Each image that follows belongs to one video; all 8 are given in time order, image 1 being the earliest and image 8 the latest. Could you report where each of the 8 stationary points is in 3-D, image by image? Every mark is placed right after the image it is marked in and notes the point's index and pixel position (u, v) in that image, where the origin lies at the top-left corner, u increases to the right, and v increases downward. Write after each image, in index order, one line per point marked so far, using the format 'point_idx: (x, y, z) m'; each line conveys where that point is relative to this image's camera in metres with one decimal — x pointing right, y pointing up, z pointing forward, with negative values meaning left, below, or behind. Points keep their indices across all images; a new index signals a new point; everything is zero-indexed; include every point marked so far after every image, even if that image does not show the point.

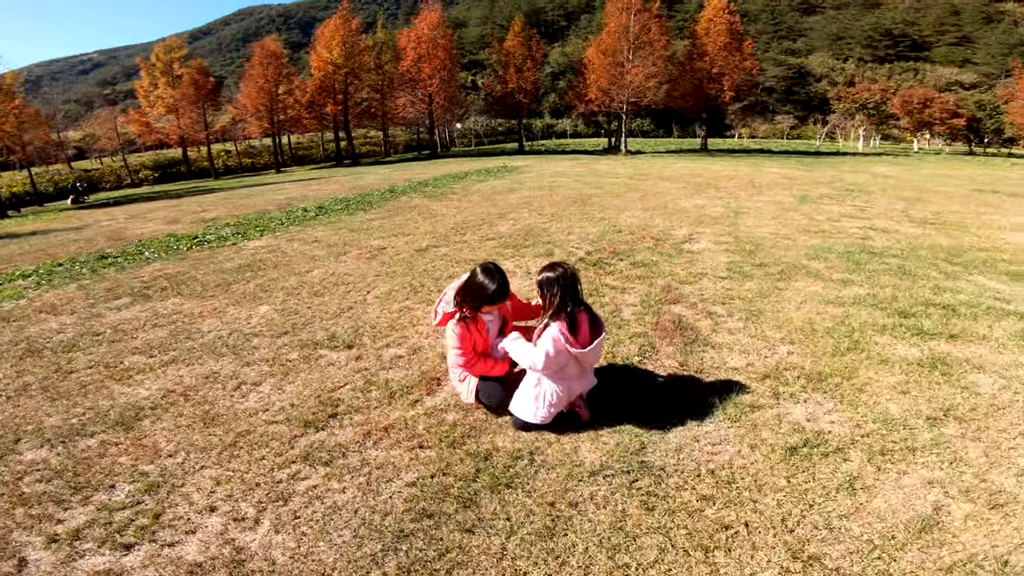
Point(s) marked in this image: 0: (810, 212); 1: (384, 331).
0: (+5.7, +1.4, +9.4) m
1: (-1.3, -0.4, +4.9) m
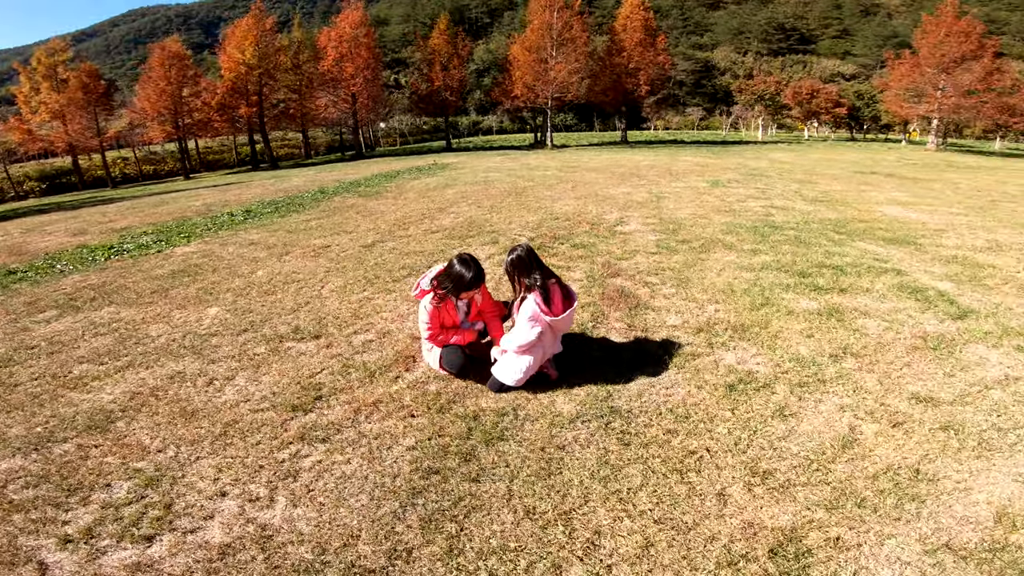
0: (+4.5, +1.9, +10.4) m
1: (-1.6, -0.3, +5.0) m
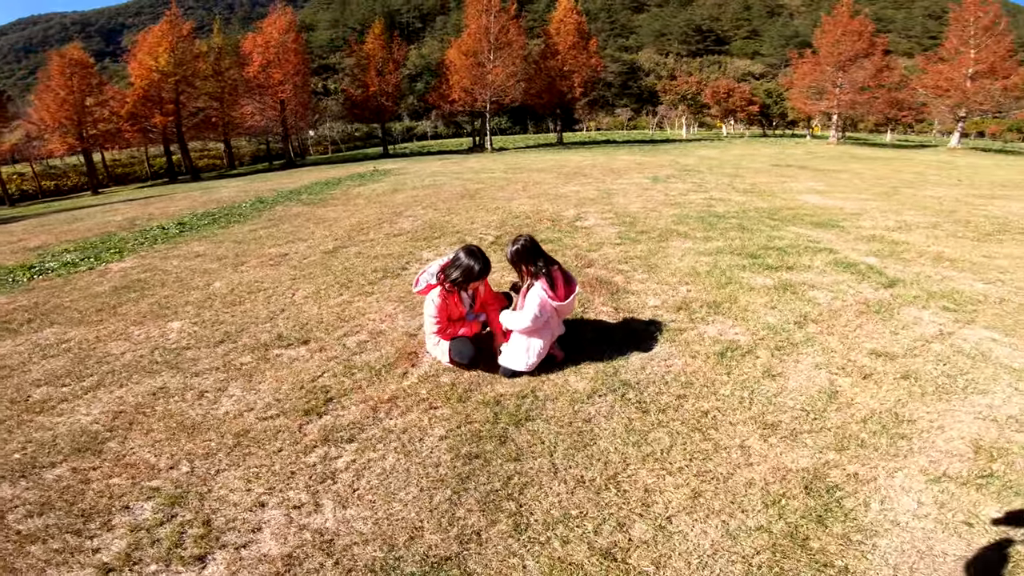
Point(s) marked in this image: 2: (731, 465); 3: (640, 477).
0: (+3.5, +2.2, +11.0) m
1: (-1.7, -0.3, +4.8) m
2: (+1.3, -1.0, +2.9) m
3: (+0.7, -1.0, +2.8) m
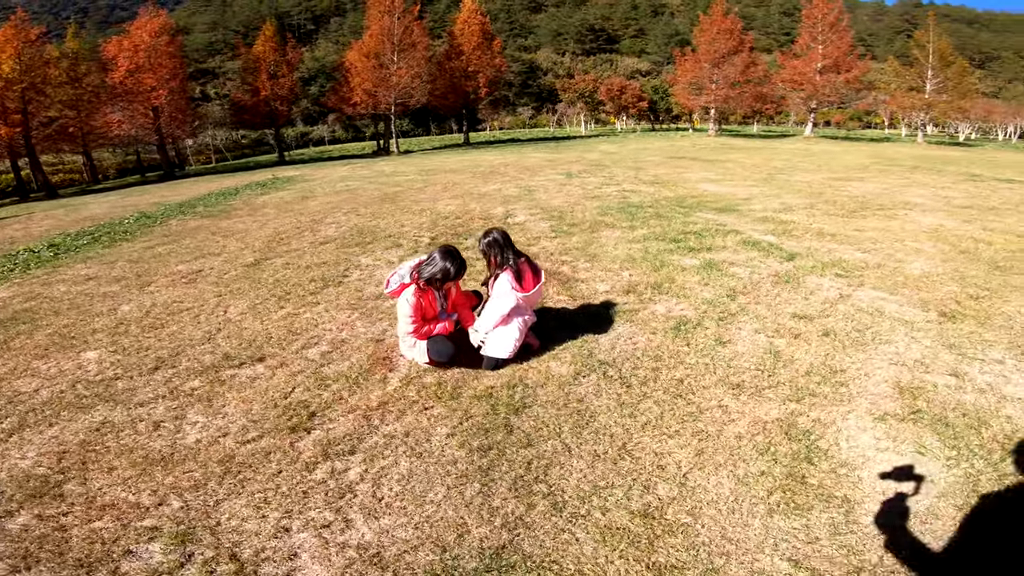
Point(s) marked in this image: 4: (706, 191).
0: (+1.7, +2.4, +11.5) m
1: (-2.0, -0.5, +4.5) m
2: (+1.3, -0.9, +3.3) m
3: (+0.8, -0.9, +3.0) m
4: (+4.3, +2.1, +11.1) m
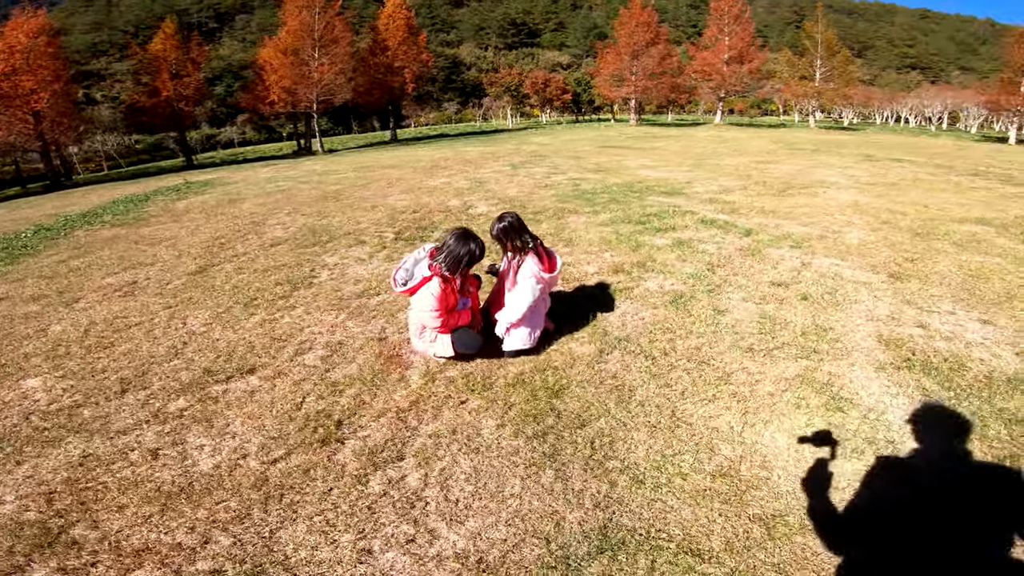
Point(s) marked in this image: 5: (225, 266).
0: (+0.5, +2.6, +11.6) m
1: (-2.0, -0.5, +4.1) m
2: (+1.6, -0.6, +3.4) m
3: (+1.1, -0.7, +3.0) m
4: (+3.1, +2.6, +11.5) m
5: (-3.7, +0.3, +6.5) m
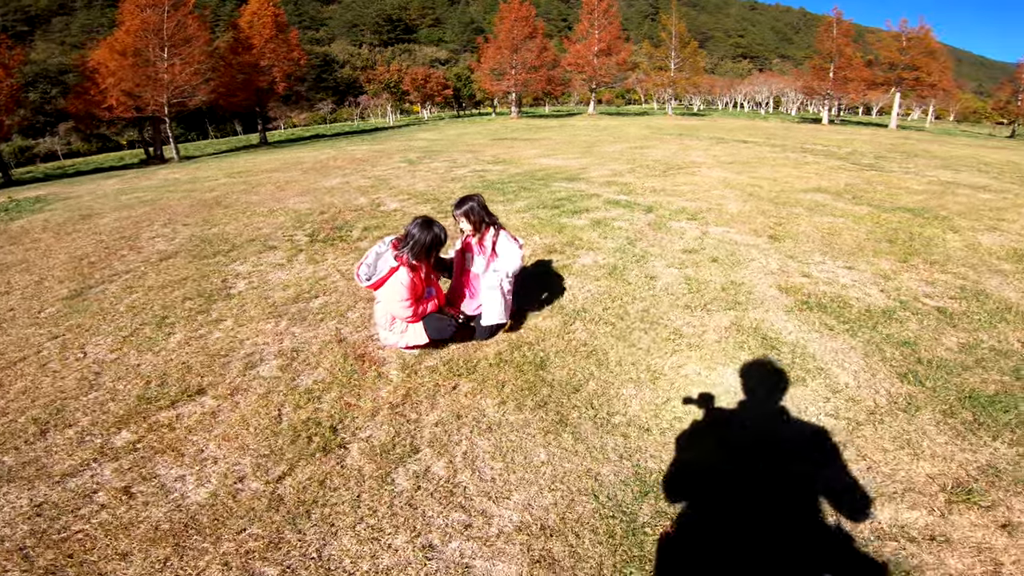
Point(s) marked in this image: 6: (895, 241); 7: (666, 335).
0: (-1.8, +2.7, +11.5) m
1: (-2.2, -0.5, +3.7) m
2: (+1.4, -0.4, +3.8) m
3: (+1.0, -0.5, +3.3) m
4: (+0.8, +2.9, +12.0) m
5: (-4.6, 0.0, +5.7) m
6: (+5.3, +0.6, +7.0) m
7: (+1.1, -0.4, +3.7) m
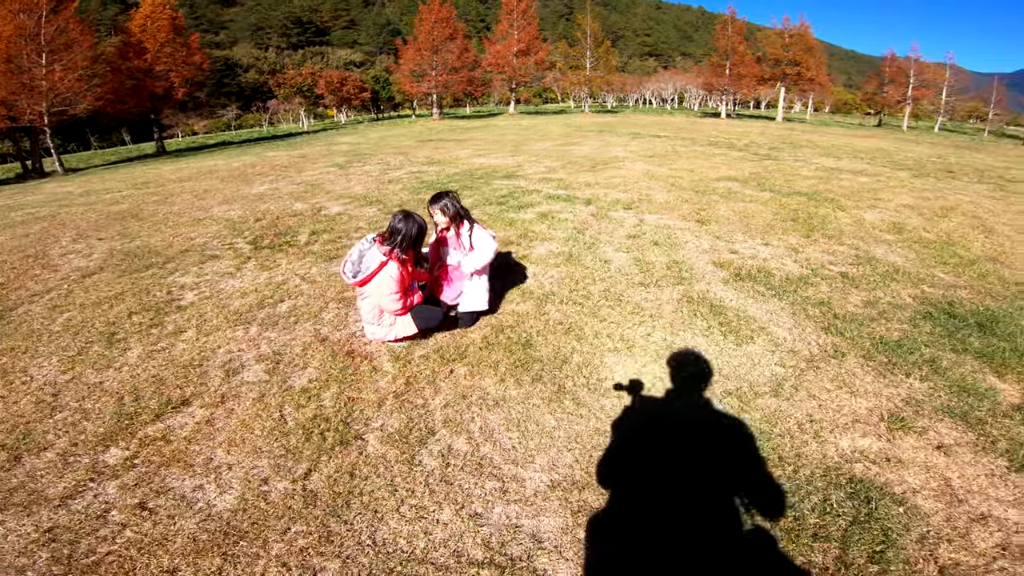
0: (-3.3, +2.6, +11.4) m
1: (-2.3, -0.6, +3.6) m
2: (+1.2, -0.2, +4.2) m
3: (+0.9, -0.3, +3.7) m
4: (-0.8, +3.0, +12.3) m
5: (-5.0, -0.2, +5.3) m
6: (+4.5, +1.1, +7.9) m
7: (+1.0, -0.2, +4.1) m
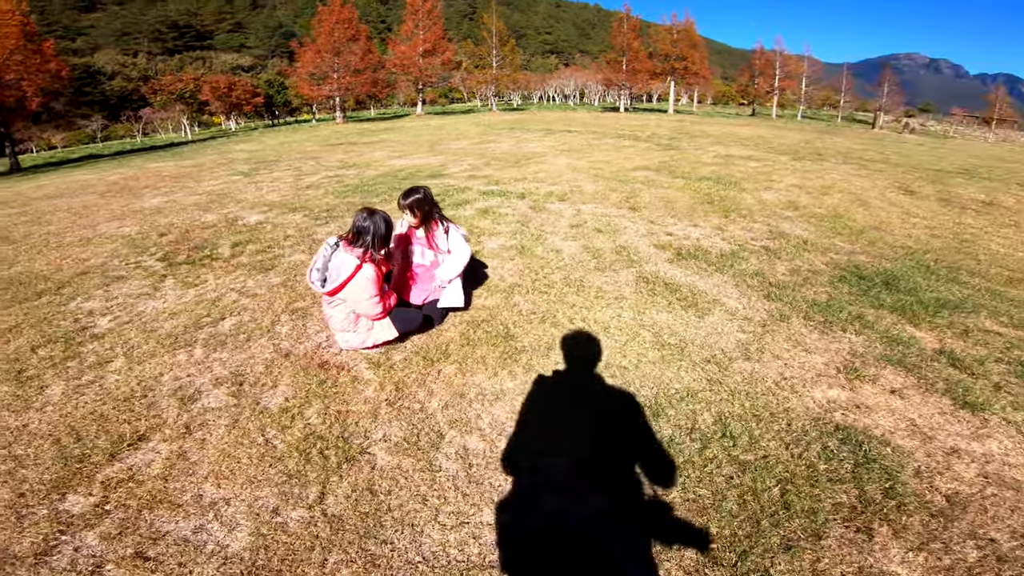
0: (-4.9, +2.3, +10.7) m
1: (-2.4, -0.8, +3.2) m
2: (+0.9, 0.0, +4.4) m
3: (+0.7, -0.2, +3.8) m
4: (-2.6, +2.9, +12.0) m
5: (-5.3, -0.6, +4.4) m
6: (+3.5, +1.5, +8.5) m
7: (+0.7, -0.1, +4.2) m
